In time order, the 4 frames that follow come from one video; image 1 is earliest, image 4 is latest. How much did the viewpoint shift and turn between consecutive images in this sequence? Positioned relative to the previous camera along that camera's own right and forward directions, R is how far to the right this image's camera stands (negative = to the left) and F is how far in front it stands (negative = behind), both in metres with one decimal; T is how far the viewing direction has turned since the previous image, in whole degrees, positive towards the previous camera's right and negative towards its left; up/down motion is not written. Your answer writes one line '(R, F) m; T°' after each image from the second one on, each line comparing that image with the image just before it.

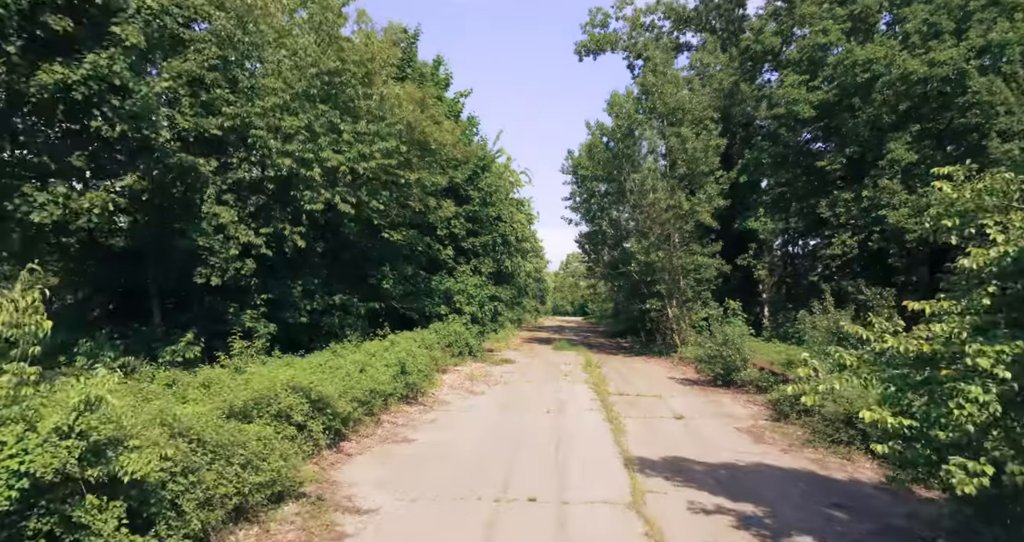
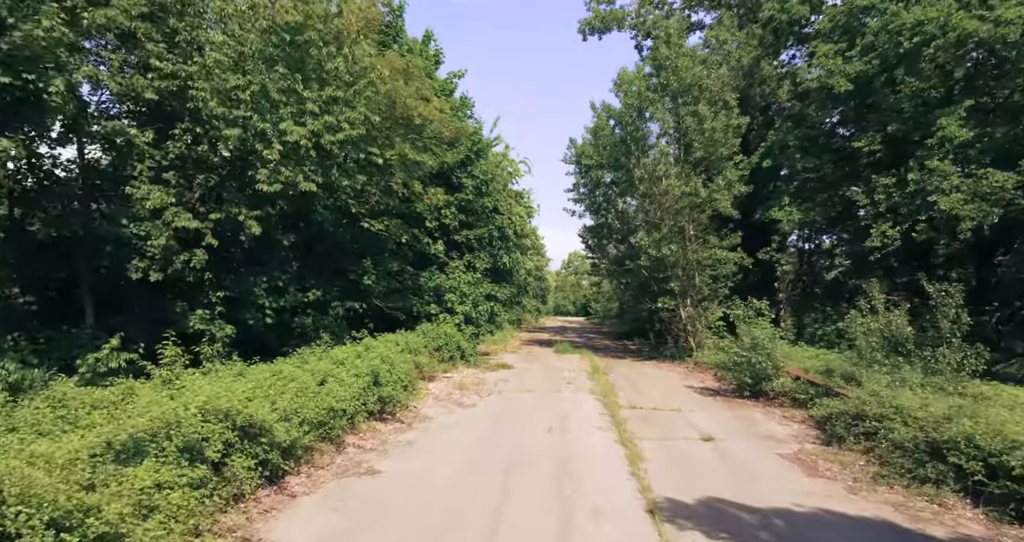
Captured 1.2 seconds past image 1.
(+0.1, +2.0) m; 0°
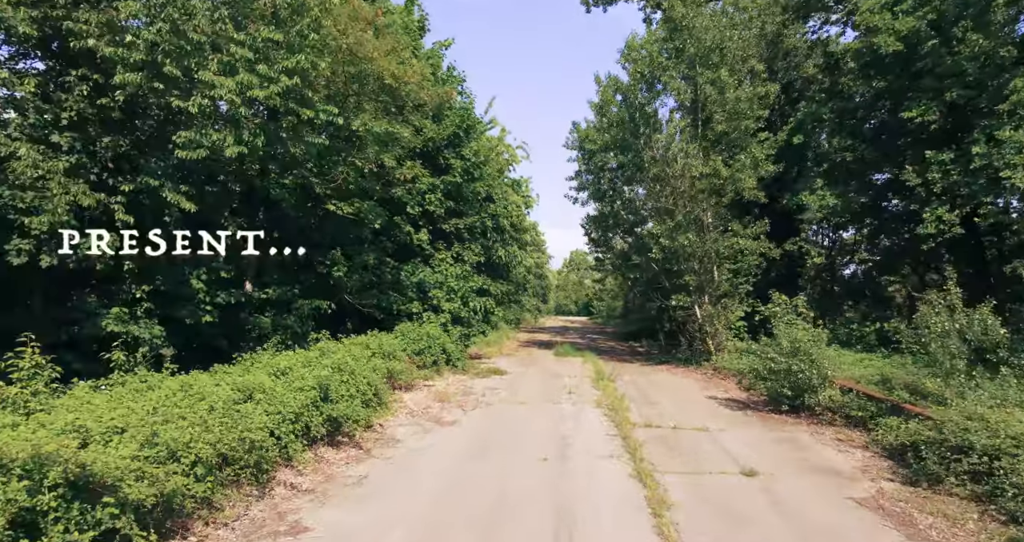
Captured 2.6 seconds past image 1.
(+0.2, +2.2) m; 0°
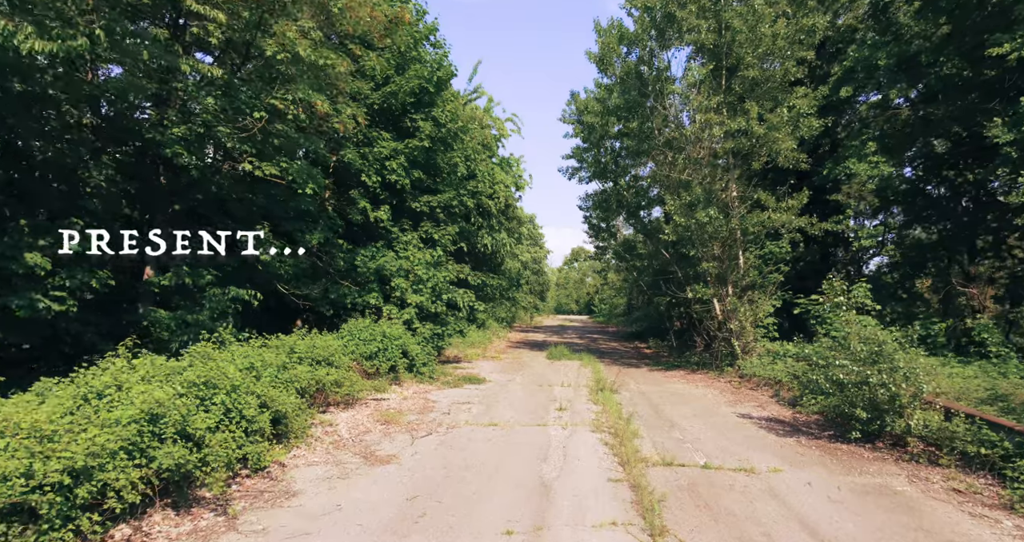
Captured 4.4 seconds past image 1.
(+0.5, +3.0) m; 0°
